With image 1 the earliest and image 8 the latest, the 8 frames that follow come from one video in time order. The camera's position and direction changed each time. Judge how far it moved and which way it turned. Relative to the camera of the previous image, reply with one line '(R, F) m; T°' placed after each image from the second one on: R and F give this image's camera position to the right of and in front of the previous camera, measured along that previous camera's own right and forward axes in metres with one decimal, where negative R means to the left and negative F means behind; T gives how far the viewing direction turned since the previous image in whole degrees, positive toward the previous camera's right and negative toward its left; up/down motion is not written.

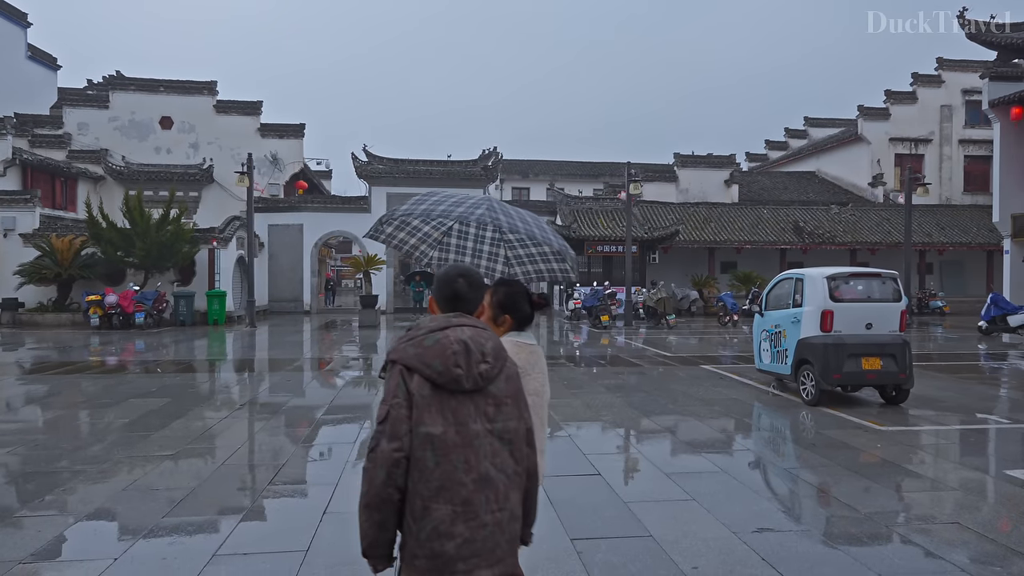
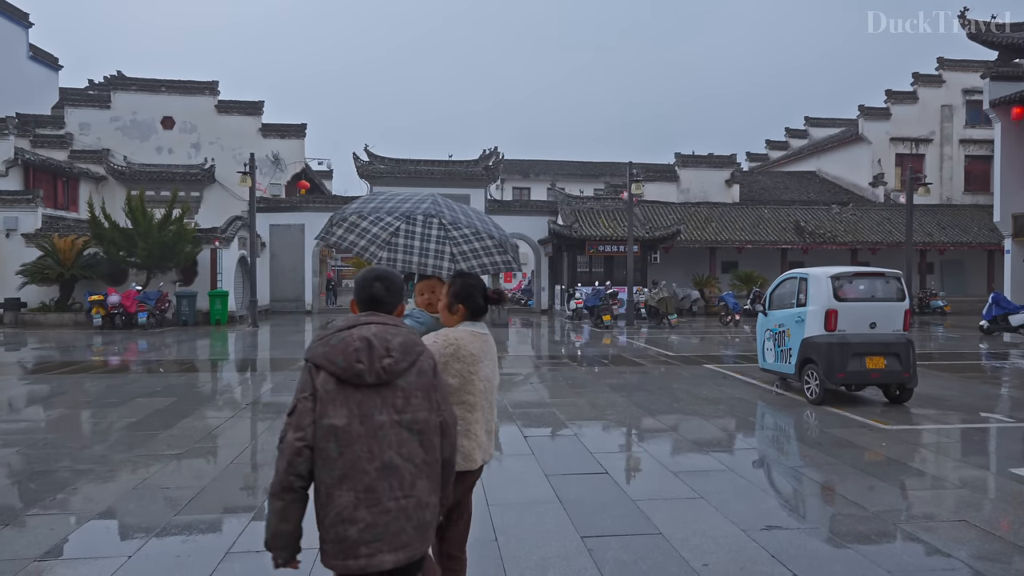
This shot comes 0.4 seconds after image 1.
(0.0, 0.0) m; 0°
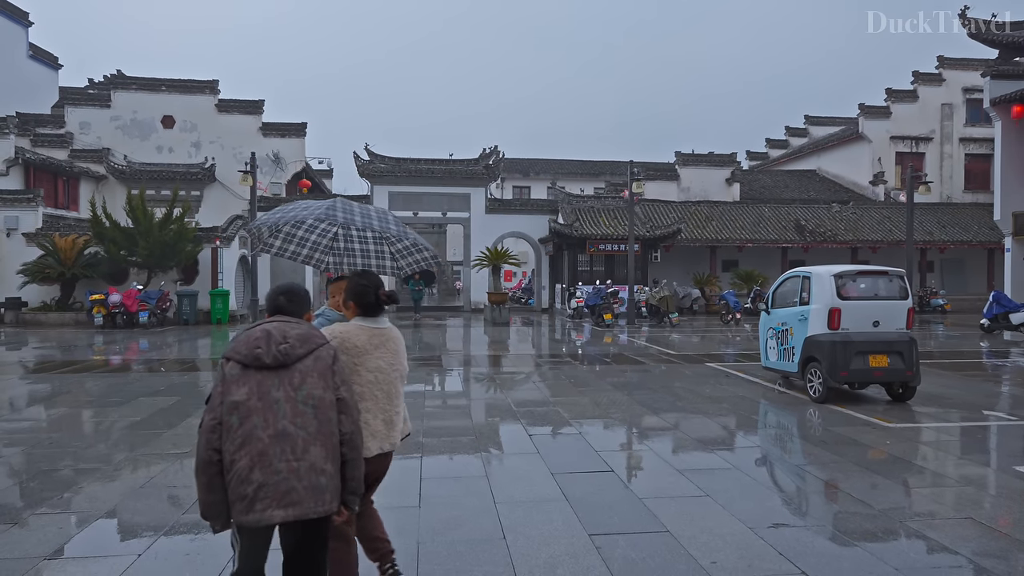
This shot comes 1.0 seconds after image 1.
(0.0, 0.0) m; 0°
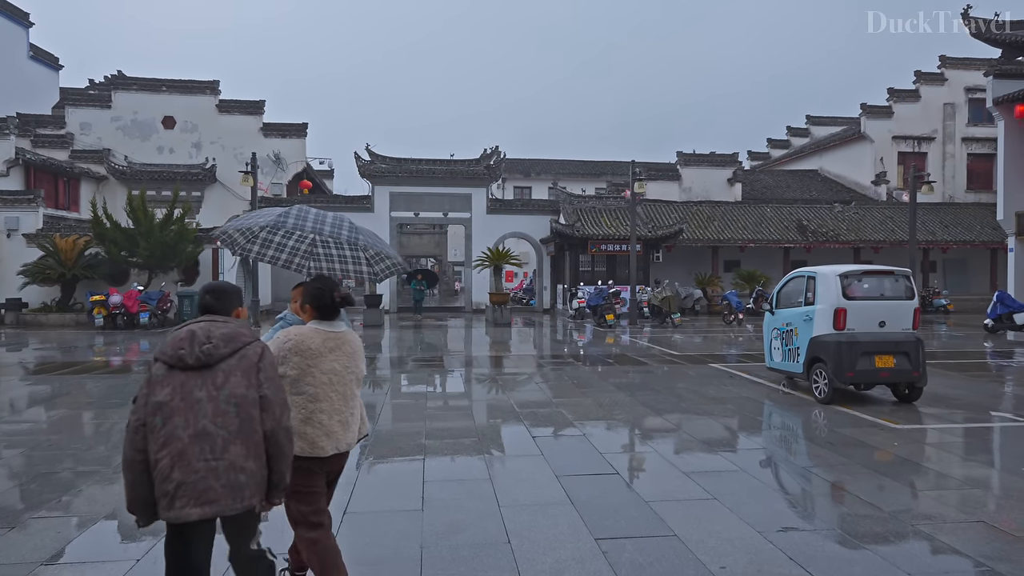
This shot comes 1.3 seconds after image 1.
(0.0, 0.0) m; 0°
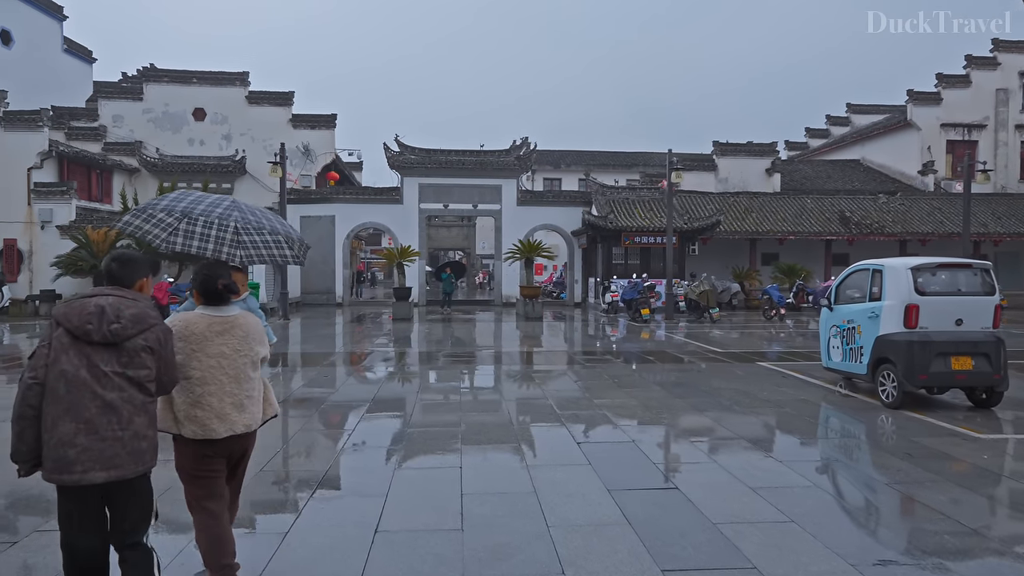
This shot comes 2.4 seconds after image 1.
(-0.1, +0.4) m; -2°
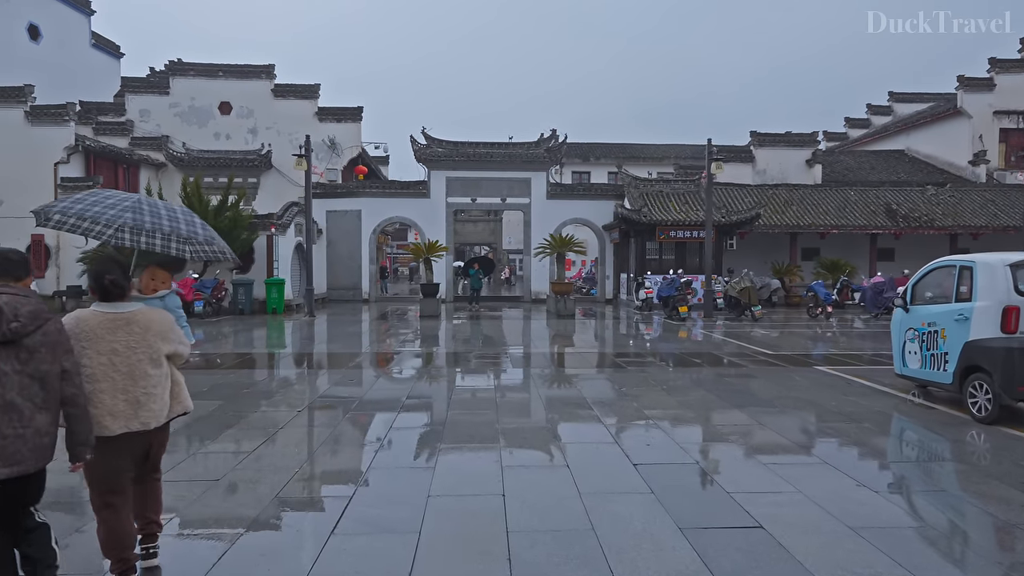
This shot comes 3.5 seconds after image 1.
(-0.1, +0.5) m; -2°
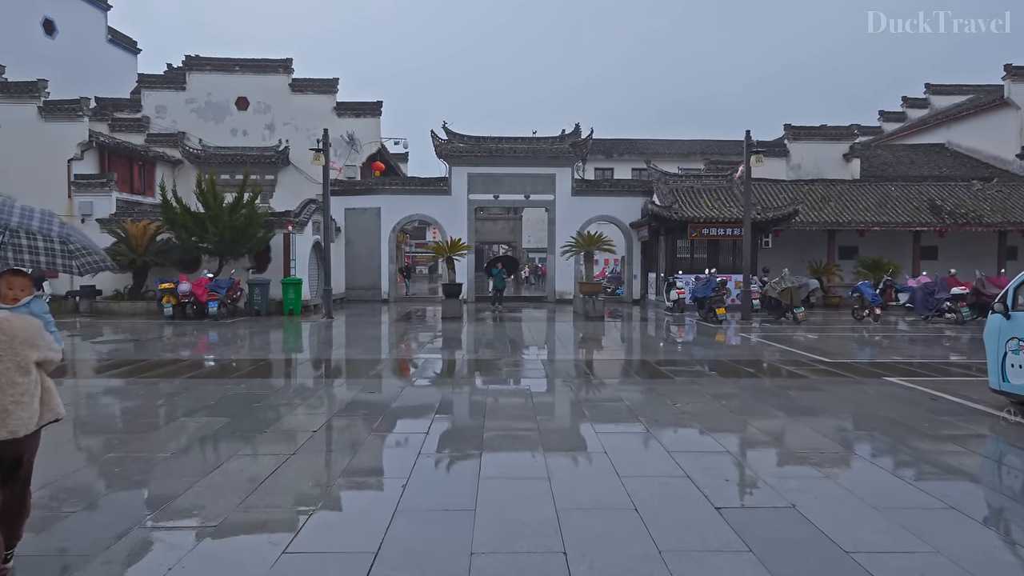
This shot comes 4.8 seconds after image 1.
(-0.2, +0.6) m; -1°
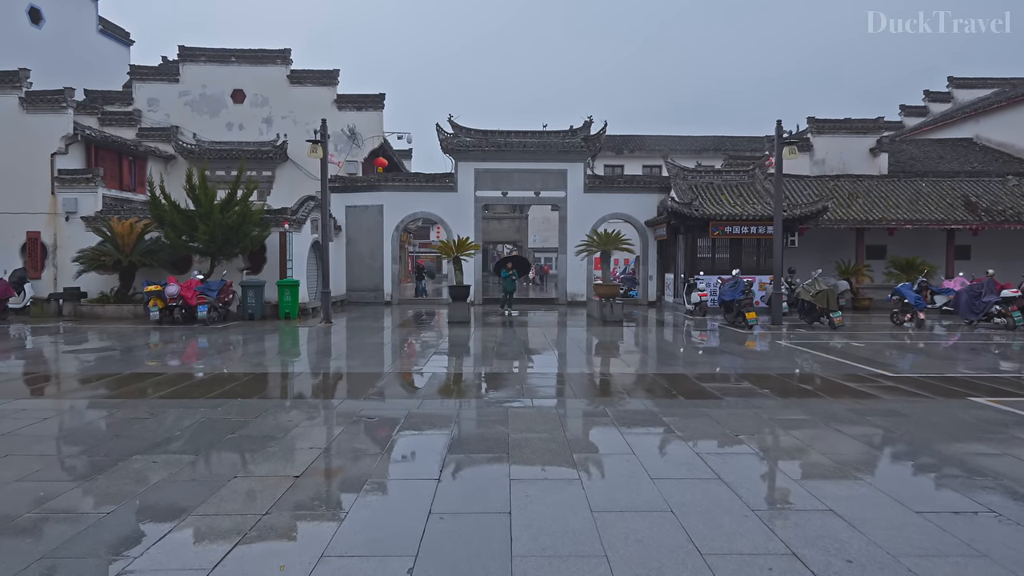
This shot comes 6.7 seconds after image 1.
(-0.2, +0.9) m; 0°
